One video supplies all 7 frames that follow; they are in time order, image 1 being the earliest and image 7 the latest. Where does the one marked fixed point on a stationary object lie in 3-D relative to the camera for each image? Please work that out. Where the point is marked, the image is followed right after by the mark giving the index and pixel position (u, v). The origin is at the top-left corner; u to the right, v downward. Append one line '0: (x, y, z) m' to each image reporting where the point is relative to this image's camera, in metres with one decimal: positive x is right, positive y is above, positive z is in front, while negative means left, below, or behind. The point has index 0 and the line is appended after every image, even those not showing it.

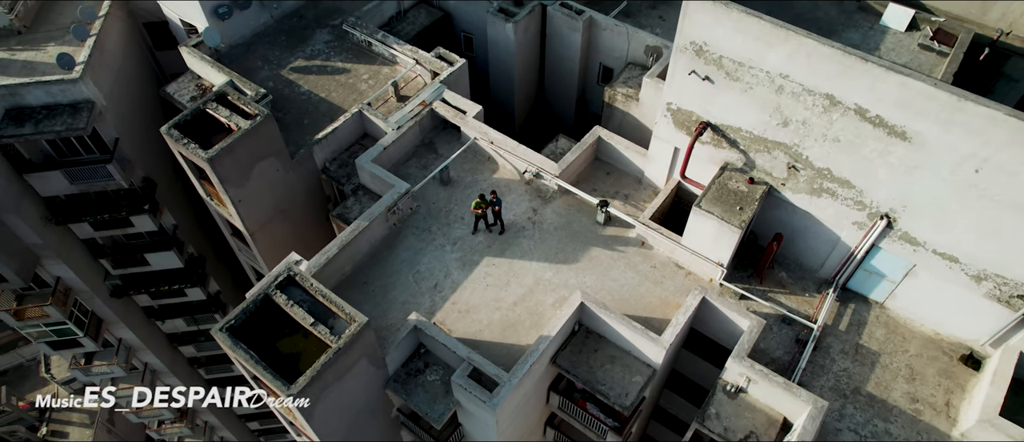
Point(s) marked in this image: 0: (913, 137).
0: (+9.4, +2.0, +15.3) m
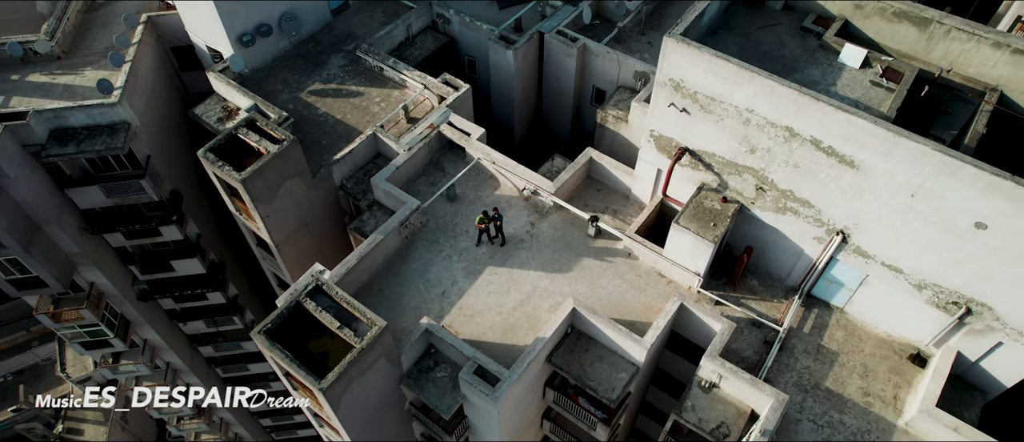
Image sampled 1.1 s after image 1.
0: (+9.4, +1.5, +17.7) m
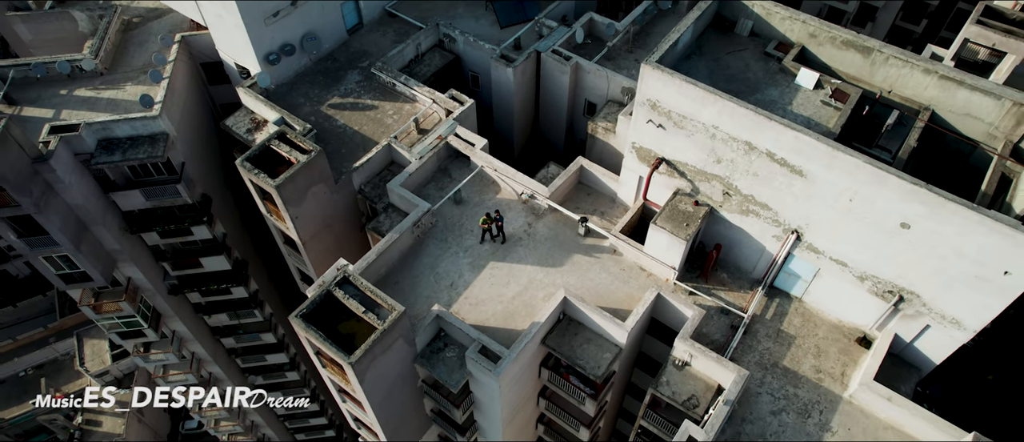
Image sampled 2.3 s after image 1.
0: (+9.4, +1.5, +20.8) m
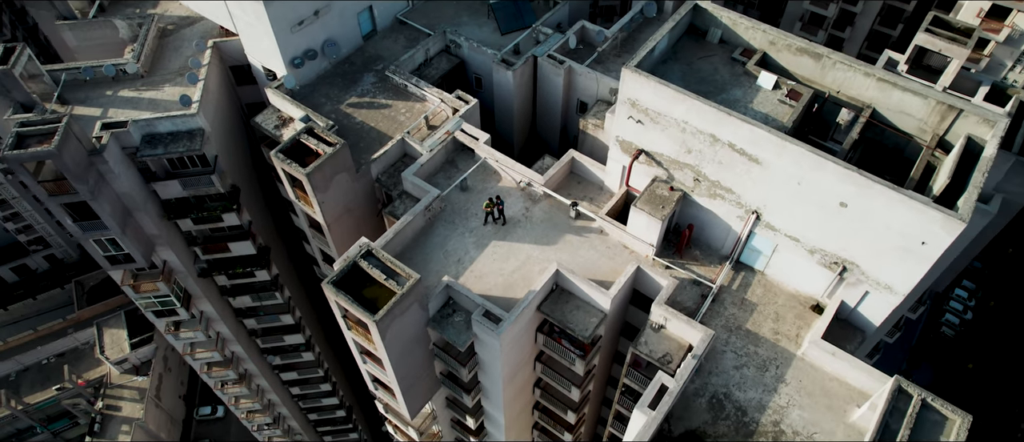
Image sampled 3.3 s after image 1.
0: (+9.4, +2.2, +24.5) m
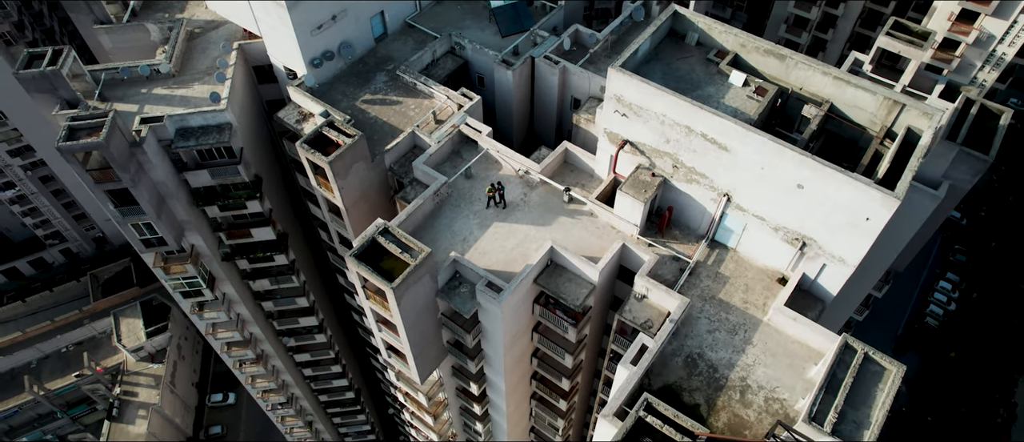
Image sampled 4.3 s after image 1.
0: (+9.4, +3.0, +28.0) m
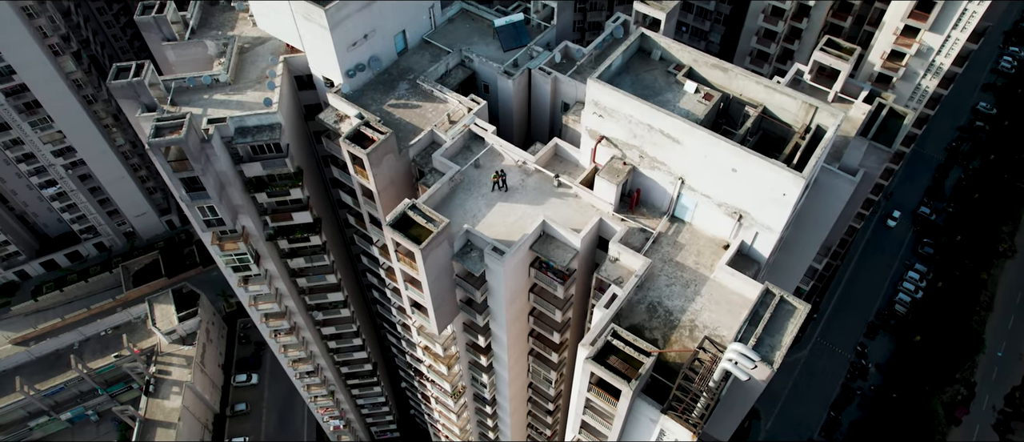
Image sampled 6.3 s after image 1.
0: (+9.4, +4.3, +36.0) m
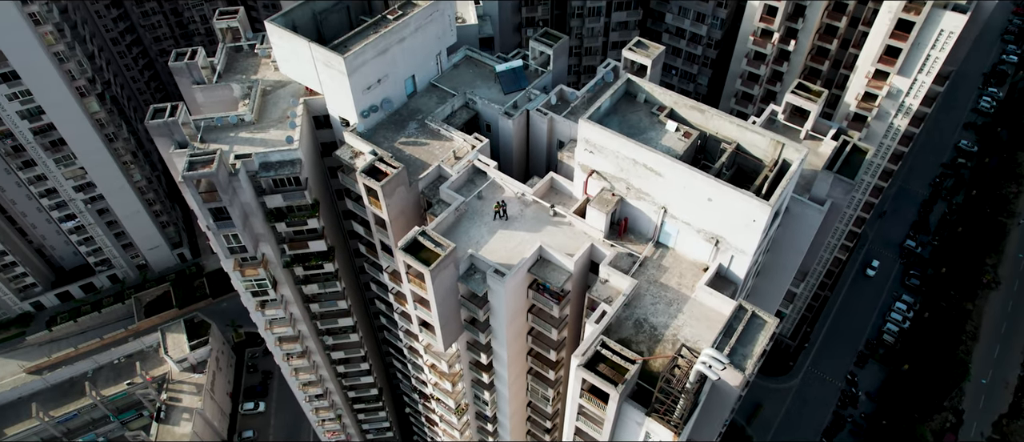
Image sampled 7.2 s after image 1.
0: (+9.4, +2.8, +40.4) m
